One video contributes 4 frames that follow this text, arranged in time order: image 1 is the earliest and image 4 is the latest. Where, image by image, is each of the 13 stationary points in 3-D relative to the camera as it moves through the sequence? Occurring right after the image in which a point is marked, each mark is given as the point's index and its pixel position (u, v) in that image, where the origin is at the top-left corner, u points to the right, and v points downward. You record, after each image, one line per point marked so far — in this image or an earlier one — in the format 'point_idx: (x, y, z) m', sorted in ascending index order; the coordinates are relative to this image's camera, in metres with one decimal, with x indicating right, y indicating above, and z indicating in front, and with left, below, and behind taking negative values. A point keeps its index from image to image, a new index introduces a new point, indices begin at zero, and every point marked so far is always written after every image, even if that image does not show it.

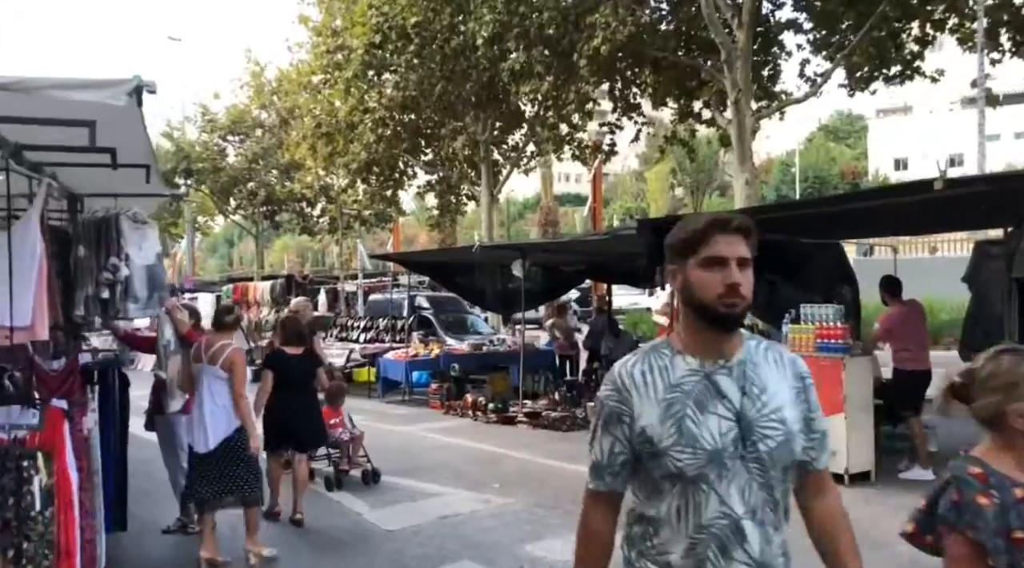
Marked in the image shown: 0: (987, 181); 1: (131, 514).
0: (+3.9, +0.8, +7.0) m
1: (-3.3, -2.0, +7.3) m
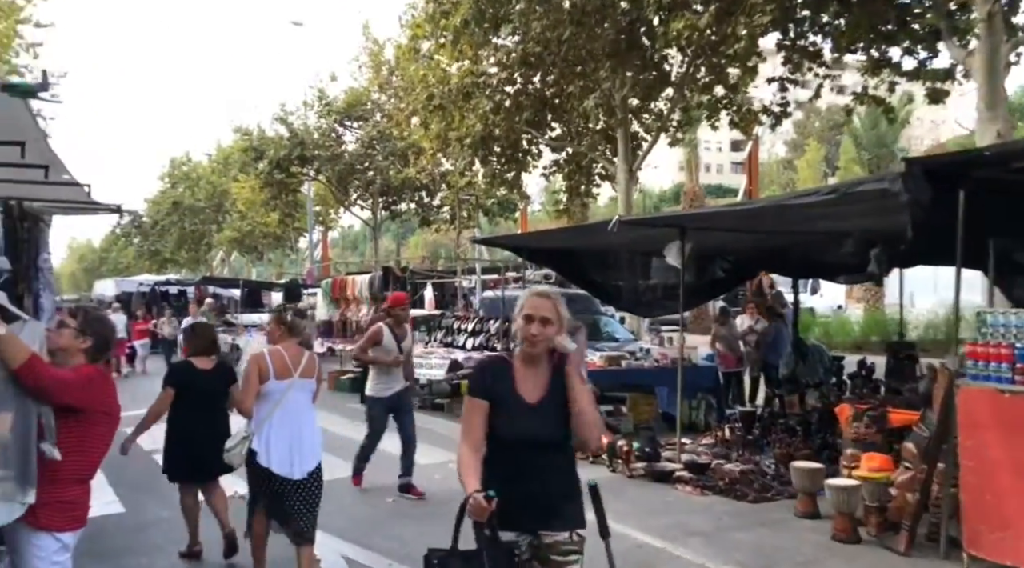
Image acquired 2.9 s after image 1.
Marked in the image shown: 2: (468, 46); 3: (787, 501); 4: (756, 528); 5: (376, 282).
0: (+4.6, +0.9, +2.8) m
1: (-2.4, -1.9, +4.1) m
2: (-0.9, +4.9, +17.8) m
3: (+2.4, -1.9, +7.4) m
4: (+1.8, -1.8, +6.4) m
5: (-2.7, 0.0, +17.8) m
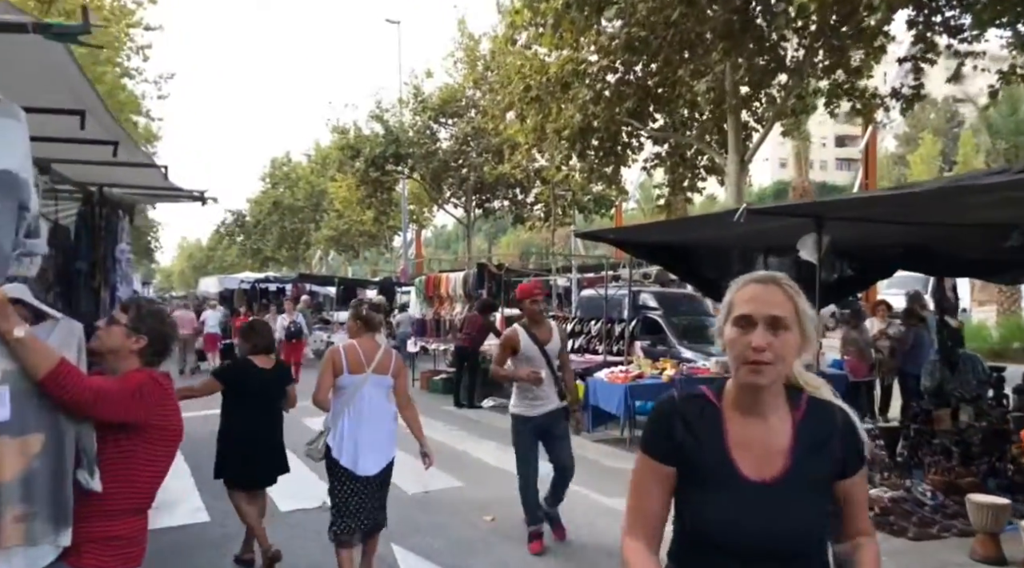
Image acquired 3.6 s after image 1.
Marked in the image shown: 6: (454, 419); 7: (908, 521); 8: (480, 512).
0: (+5.0, +0.9, +1.4) m
1: (-1.9, -1.8, +3.5) m
2: (+1.1, +5.0, +17.0) m
3: (+3.2, -1.9, +6.2) m
4: (+2.6, -1.8, +5.3) m
5: (-0.7, +0.1, +17.2) m
6: (-0.9, -2.1, +12.9) m
7: (+3.0, -1.8, +6.4) m
8: (-0.3, -2.0, +7.5) m
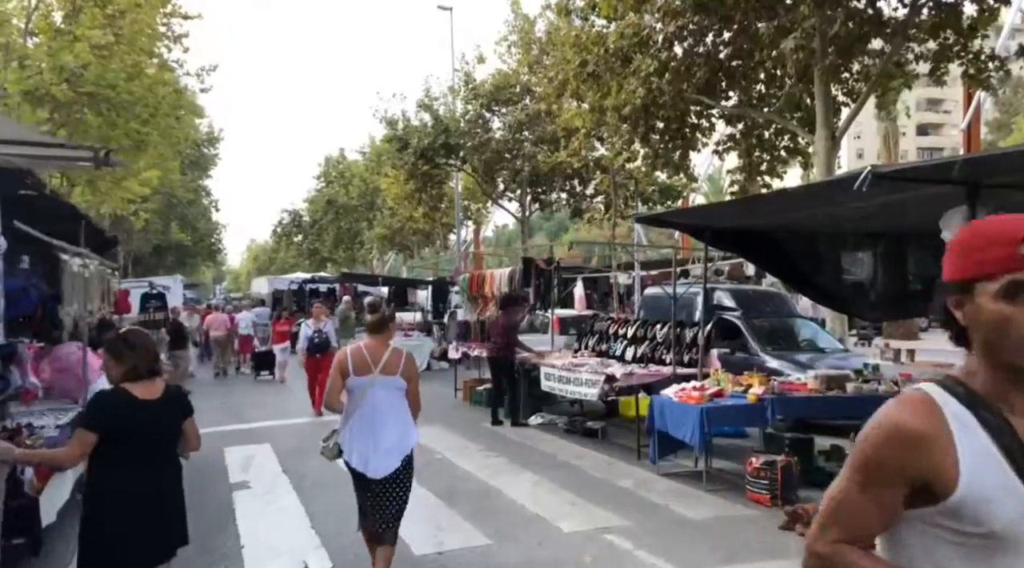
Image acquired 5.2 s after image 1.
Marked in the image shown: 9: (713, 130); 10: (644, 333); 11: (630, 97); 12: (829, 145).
0: (+4.7, +1.0, -0.9) m
1: (-1.9, -1.8, +1.7) m
2: (+2.1, +5.0, +14.9) m
3: (+3.4, -1.8, +4.0) m
4: (+2.7, -1.7, +3.1) m
5: (+0.2, +0.1, +15.2) m
6: (-0.2, -2.0, +11.0) m
7: (+3.1, -1.7, +4.2) m
8: (0.0, -2.0, +5.5) m
9: (+4.5, +3.5, +18.9) m
10: (+1.9, -0.7, +12.4) m
11: (+2.3, +3.6, +16.7) m
12: (+5.9, +2.6, +15.9) m
